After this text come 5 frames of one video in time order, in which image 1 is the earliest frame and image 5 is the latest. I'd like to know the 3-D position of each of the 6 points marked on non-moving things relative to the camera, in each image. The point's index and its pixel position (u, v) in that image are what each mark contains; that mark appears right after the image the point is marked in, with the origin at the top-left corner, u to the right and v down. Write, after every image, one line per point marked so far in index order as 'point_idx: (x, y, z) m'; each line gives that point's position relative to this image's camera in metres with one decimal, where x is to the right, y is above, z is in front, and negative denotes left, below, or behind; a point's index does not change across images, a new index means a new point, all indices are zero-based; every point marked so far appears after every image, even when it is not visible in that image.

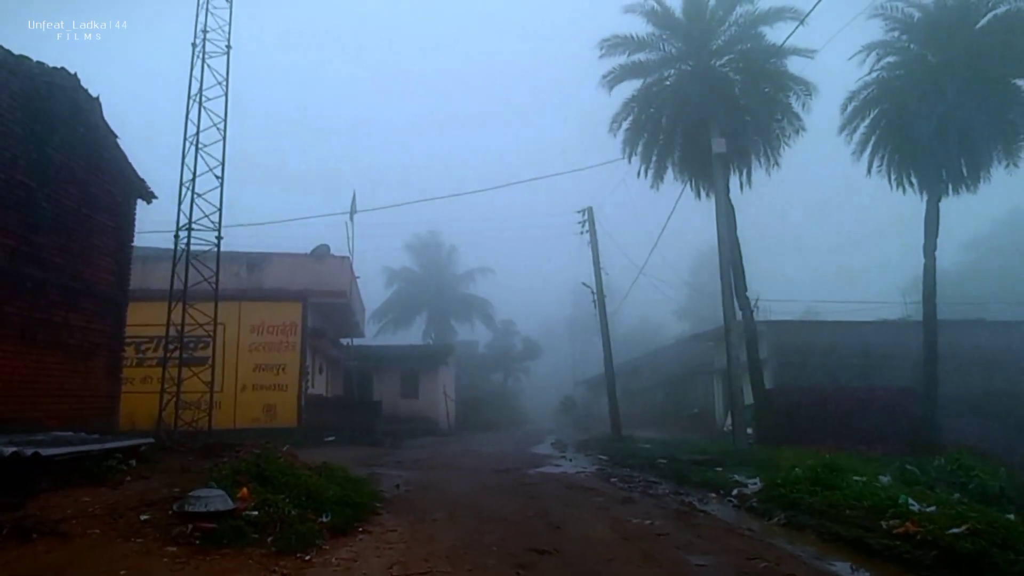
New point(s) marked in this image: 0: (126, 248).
0: (-8.3, +0.9, +16.4) m
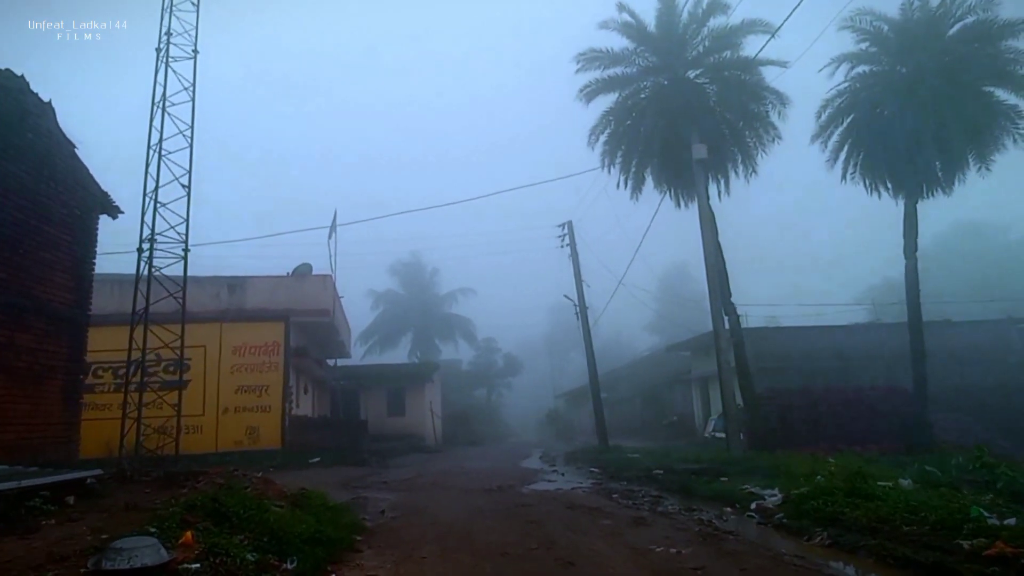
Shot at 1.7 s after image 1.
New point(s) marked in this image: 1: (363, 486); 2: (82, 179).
0: (-8.6, +0.5, +15.5) m
1: (-3.1, -4.0, +15.8) m
2: (-8.2, +2.1, +14.7) m
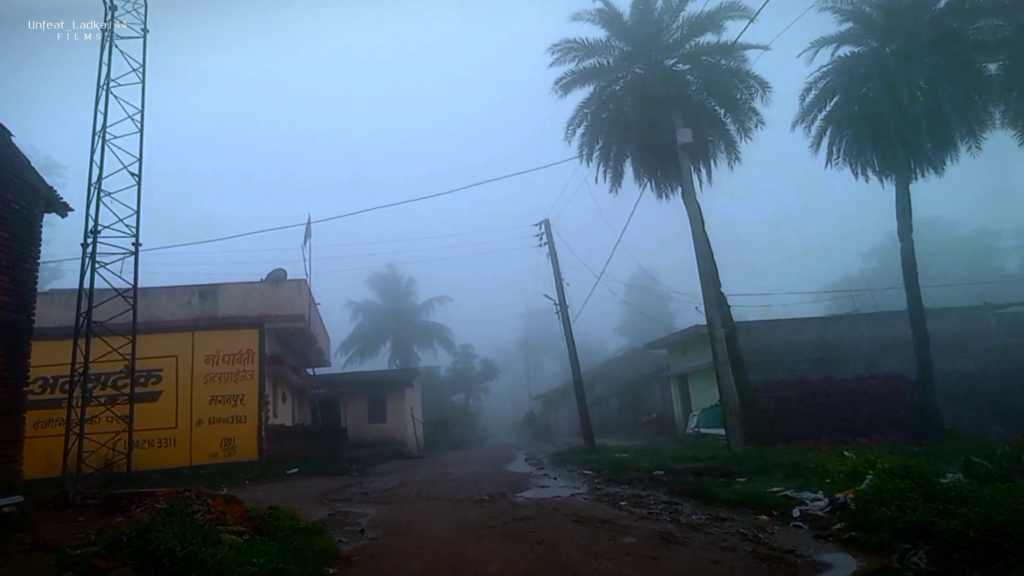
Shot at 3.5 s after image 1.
0: (-8.9, +0.4, +14.2) m
1: (-3.3, -4.0, +14.7) m
2: (-8.5, +2.0, +13.4) m
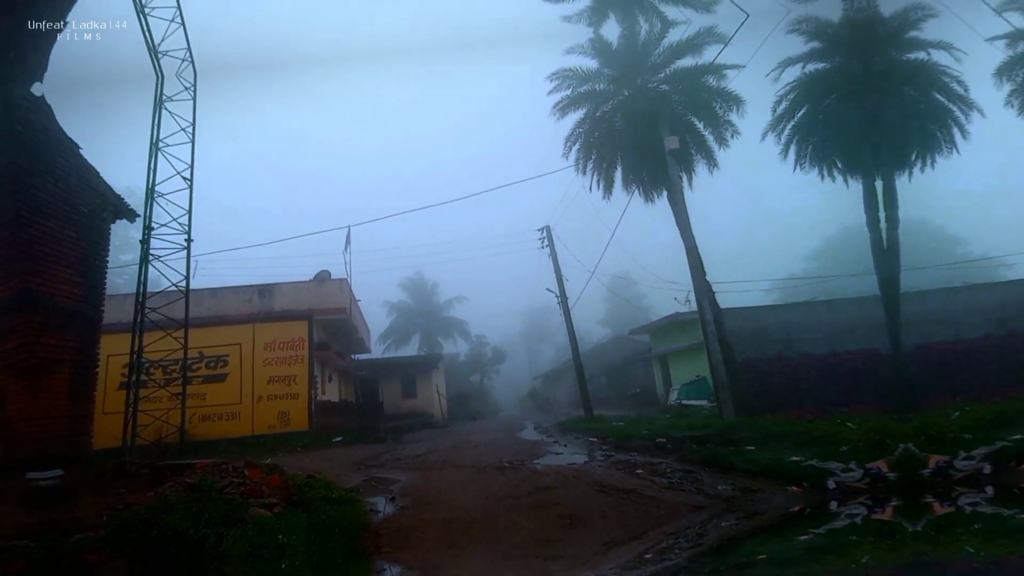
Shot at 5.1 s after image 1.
0: (-8.7, +0.5, +16.0) m
1: (-2.9, -3.8, +16.6) m
2: (-8.3, +2.1, +15.2) m
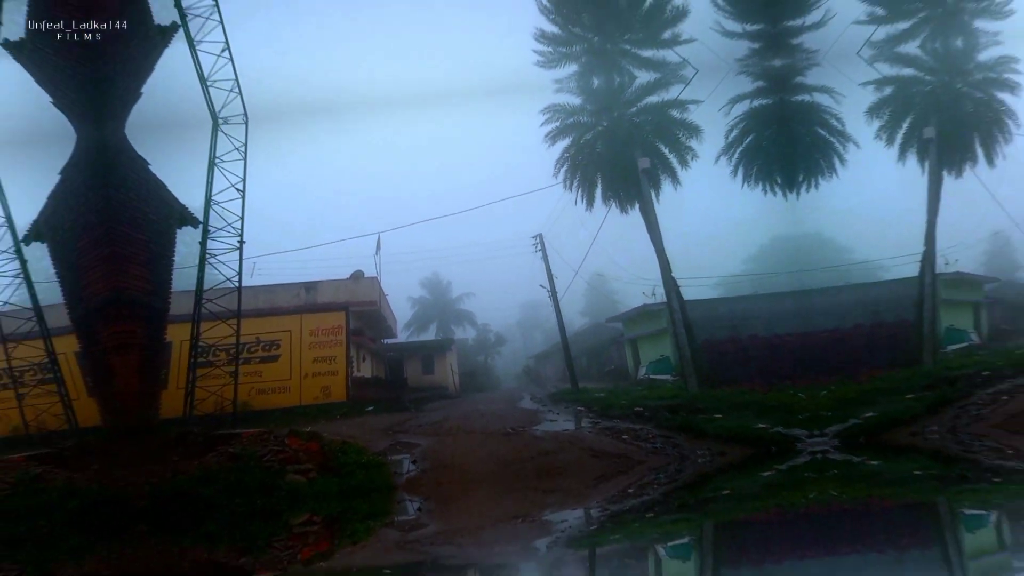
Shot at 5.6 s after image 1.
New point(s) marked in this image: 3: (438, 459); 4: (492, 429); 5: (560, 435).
0: (-8.6, +0.6, +19.1) m
1: (-2.9, -3.6, +19.7) m
2: (-8.3, +2.2, +18.2) m
3: (-1.5, -3.3, +15.9) m
4: (-0.6, -3.4, +18.9) m
5: (+0.9, -3.3, +17.6) m
